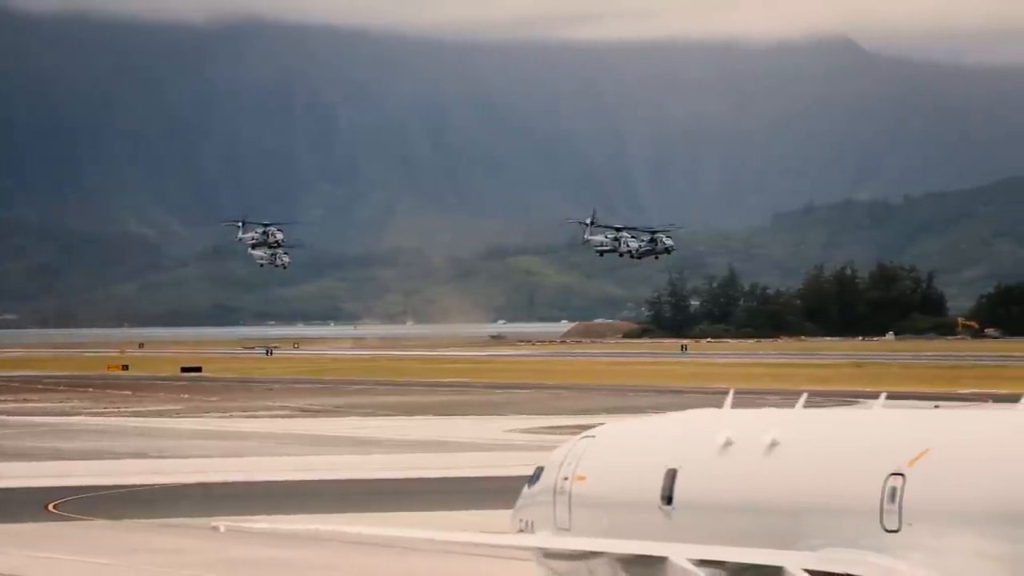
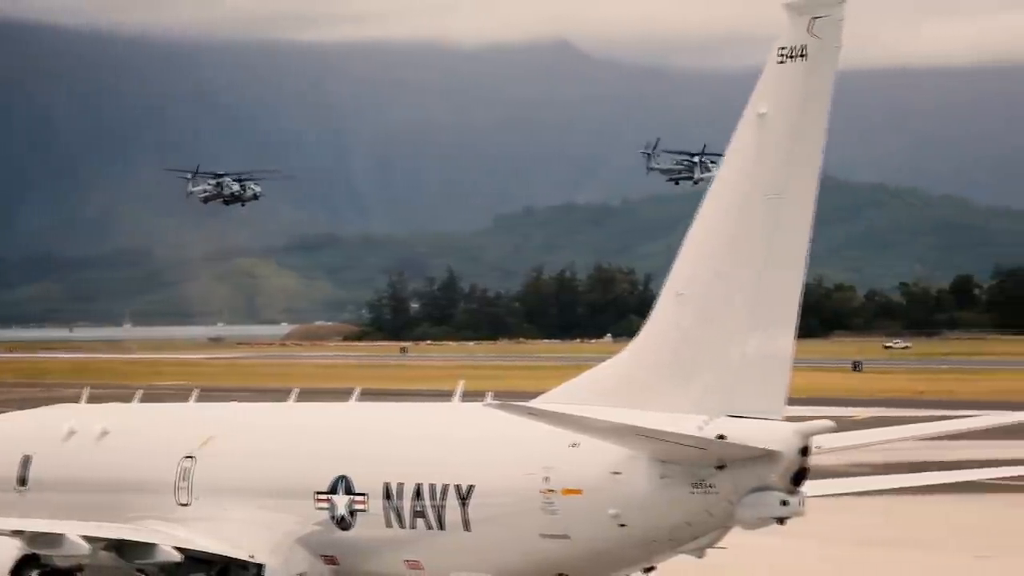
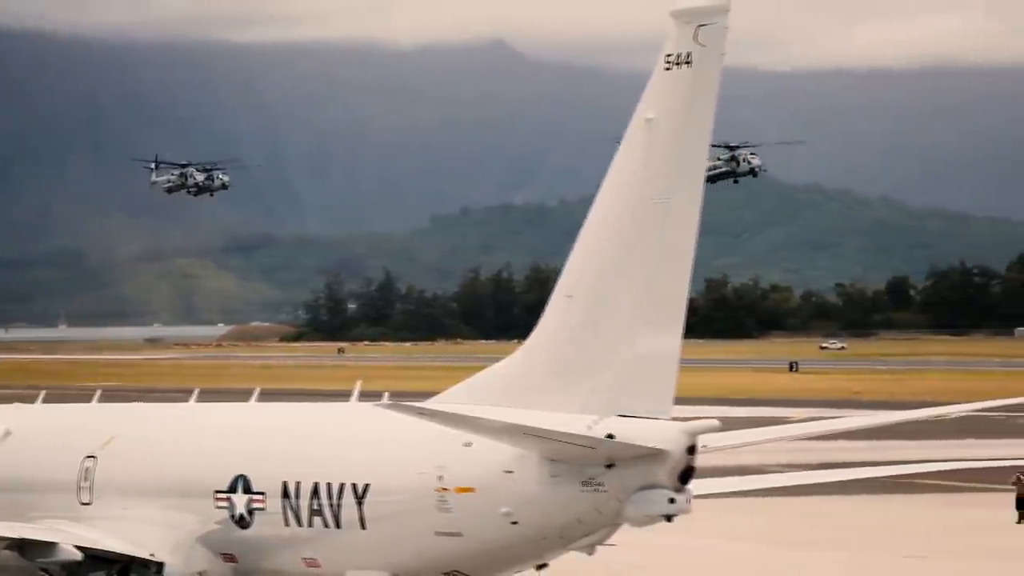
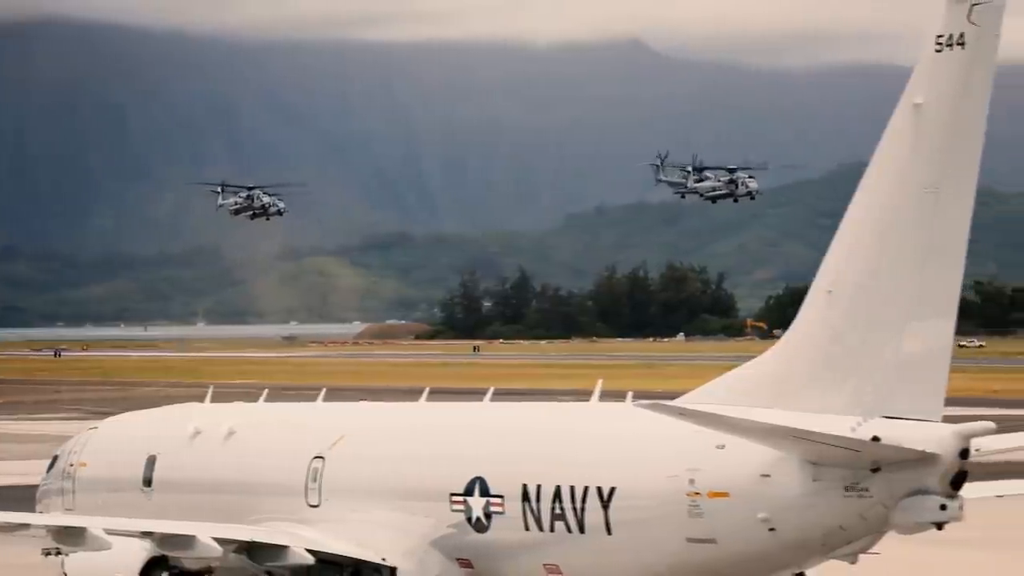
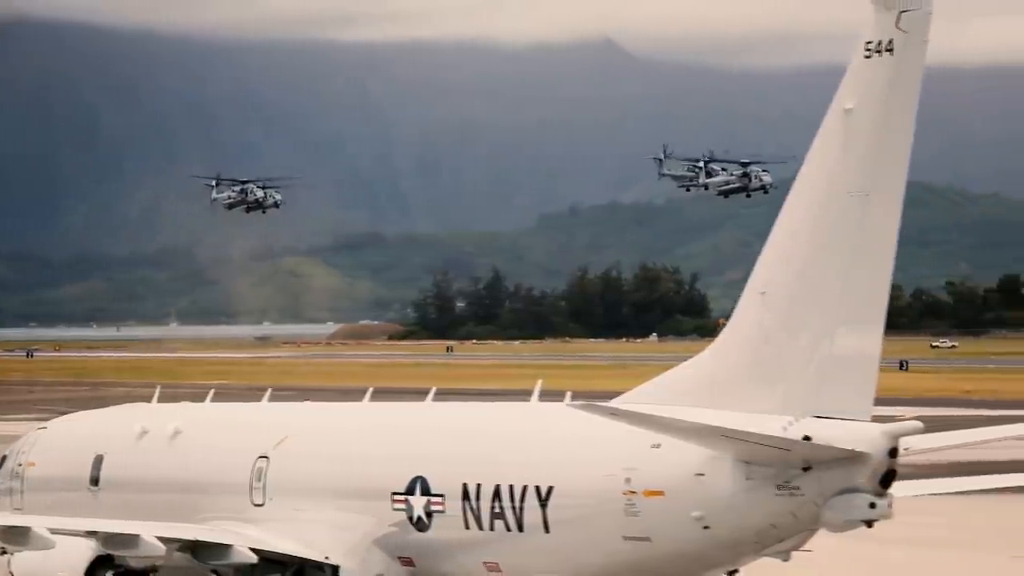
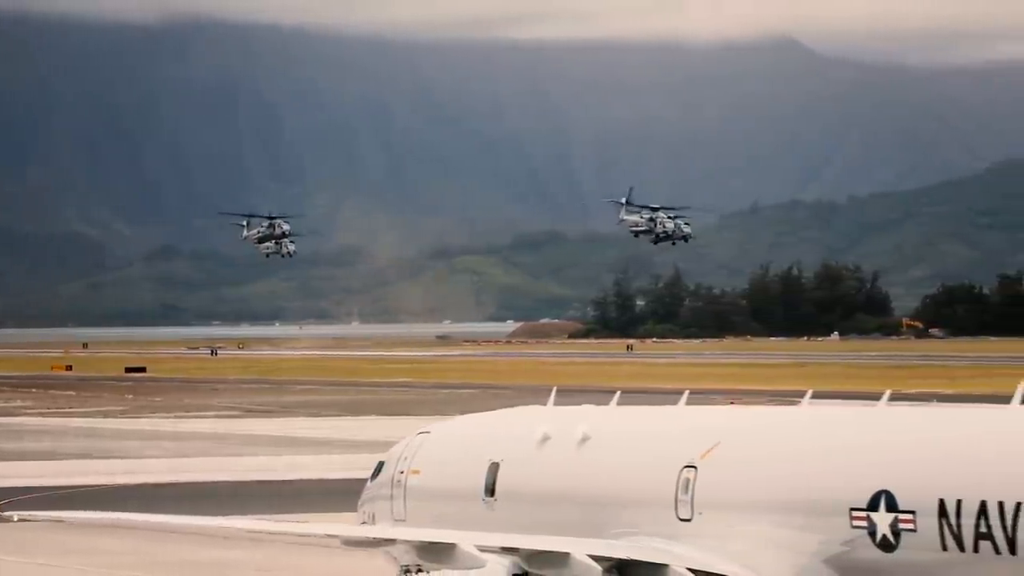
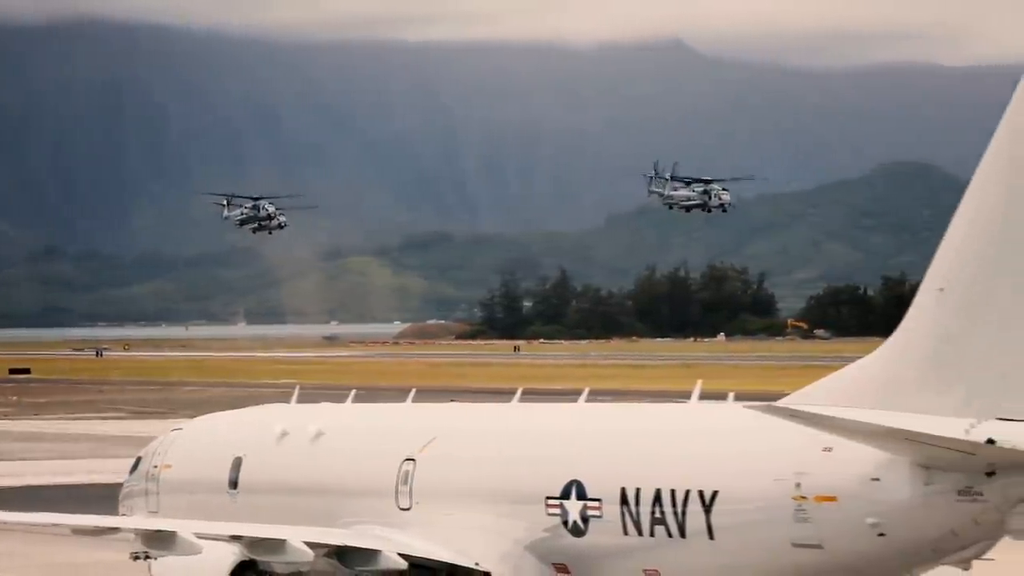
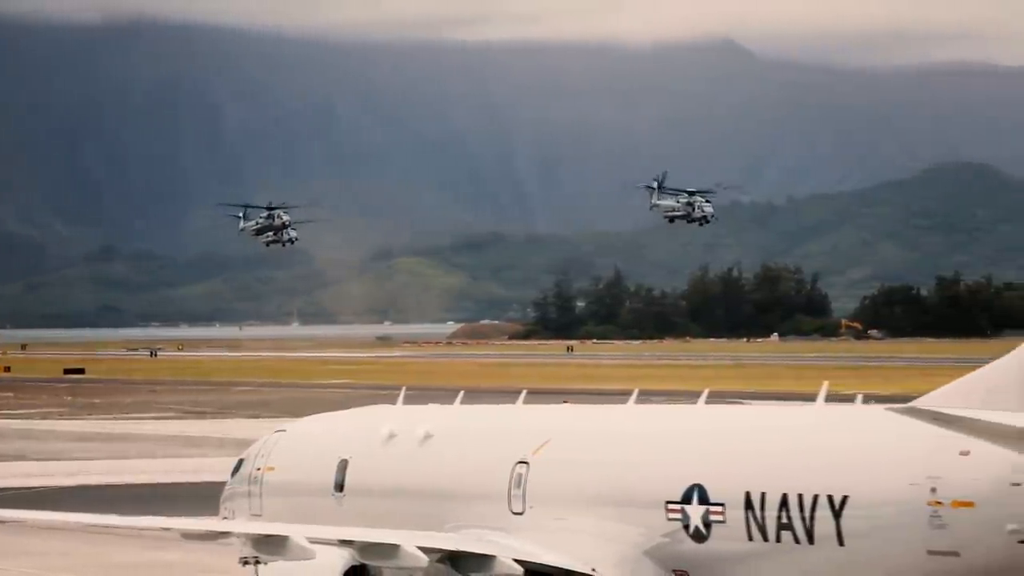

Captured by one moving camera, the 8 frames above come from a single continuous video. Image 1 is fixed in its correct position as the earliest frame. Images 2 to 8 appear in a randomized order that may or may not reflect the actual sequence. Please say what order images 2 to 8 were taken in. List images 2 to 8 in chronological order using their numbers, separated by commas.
6, 8, 7, 4, 5, 2, 3
